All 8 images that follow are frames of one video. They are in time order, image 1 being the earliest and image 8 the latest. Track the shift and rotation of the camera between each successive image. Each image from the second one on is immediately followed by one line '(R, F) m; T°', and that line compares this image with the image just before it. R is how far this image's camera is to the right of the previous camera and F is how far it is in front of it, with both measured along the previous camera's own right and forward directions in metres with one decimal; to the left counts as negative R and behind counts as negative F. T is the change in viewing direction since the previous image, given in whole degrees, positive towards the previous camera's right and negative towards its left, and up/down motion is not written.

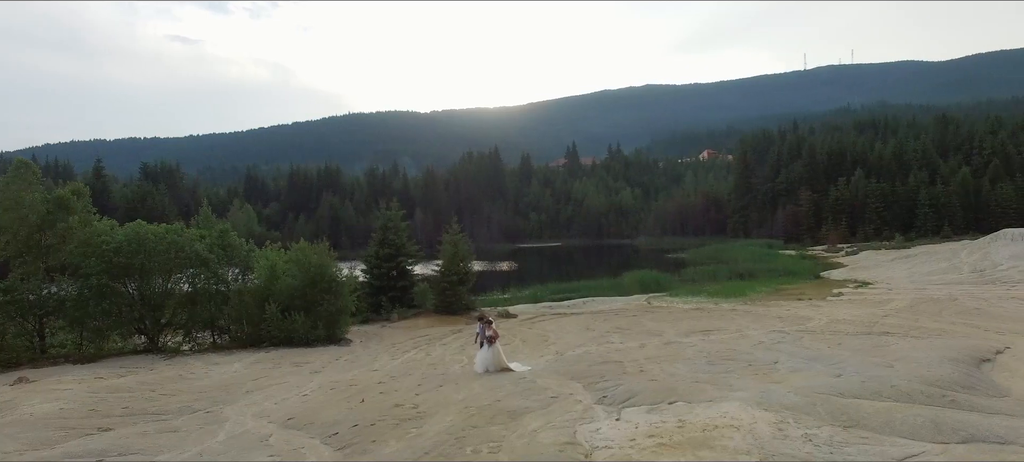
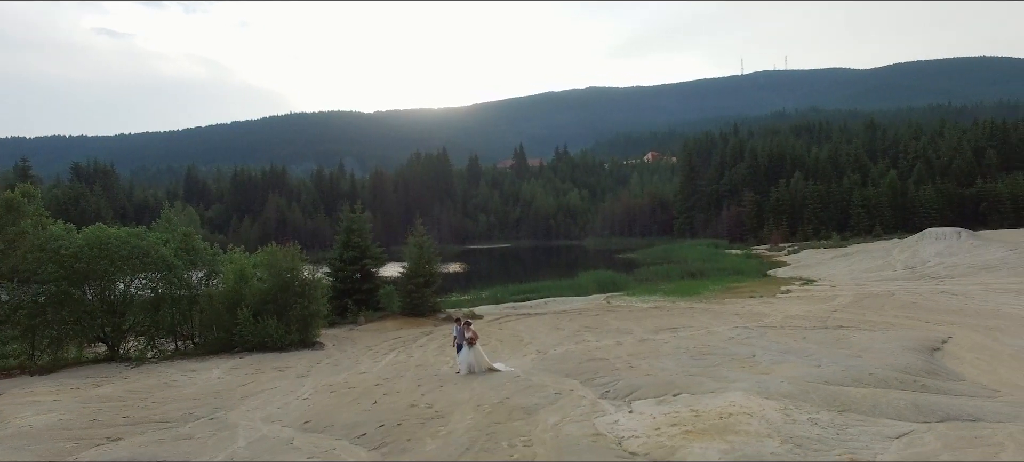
(-0.9, -0.3) m; +5°
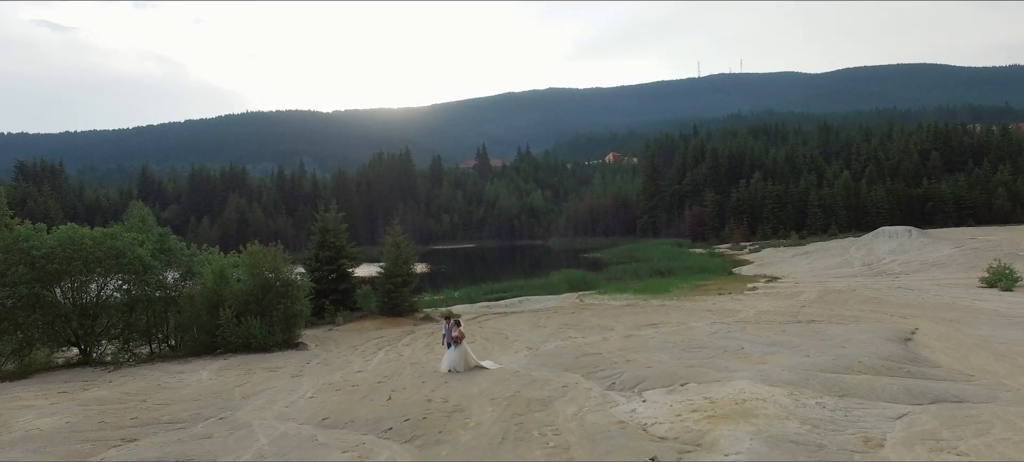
(-0.8, -0.2) m; +4°
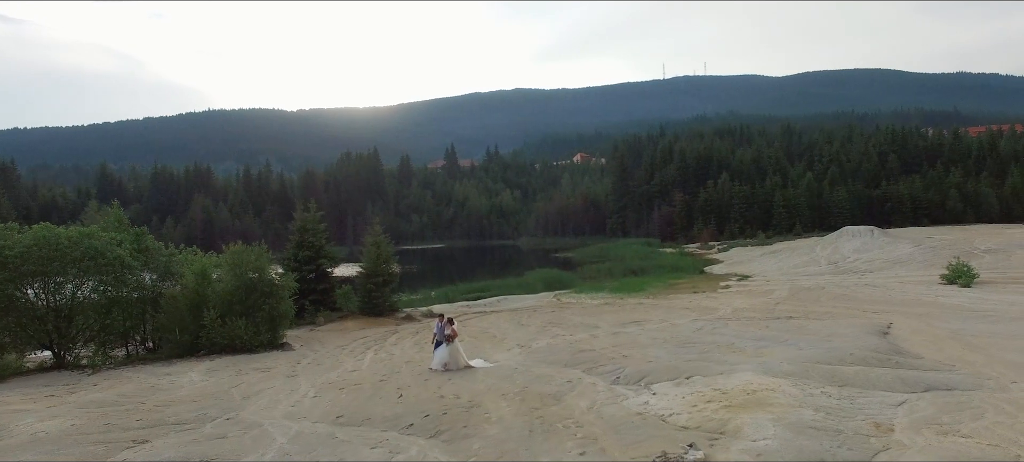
(-0.6, -0.1) m; +3°
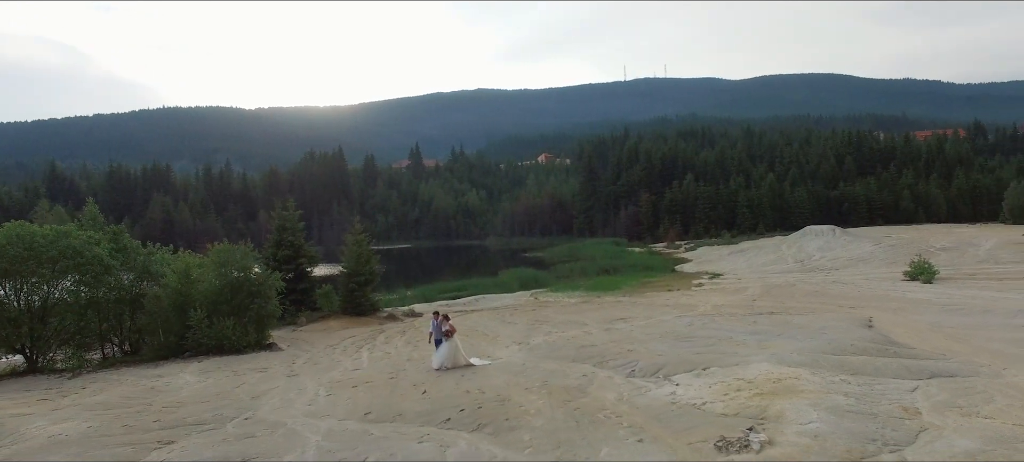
(-0.9, -0.1) m; +3°
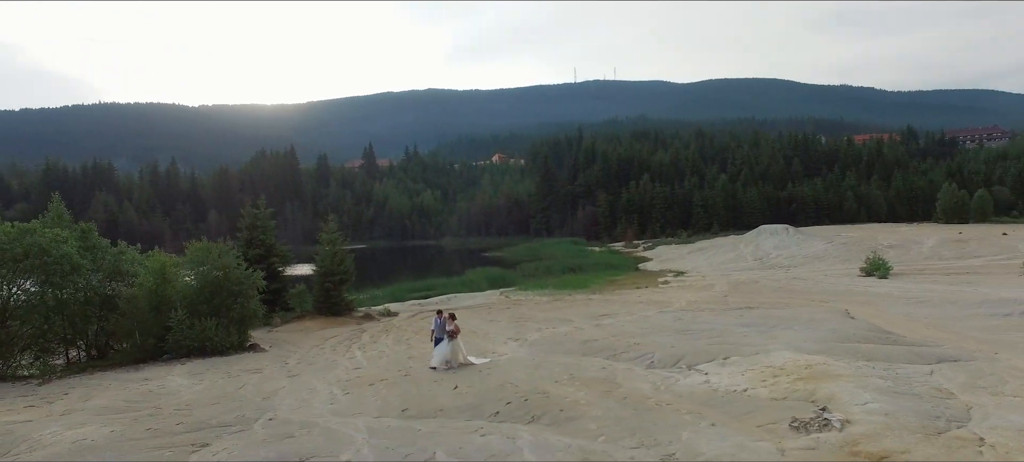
(-1.2, 0.0) m; +5°
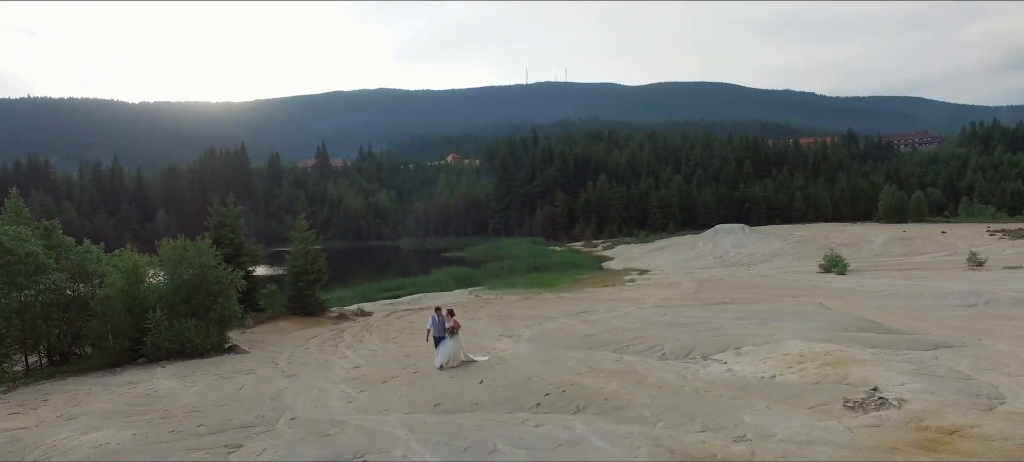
(-1.1, 0.0) m; +4°
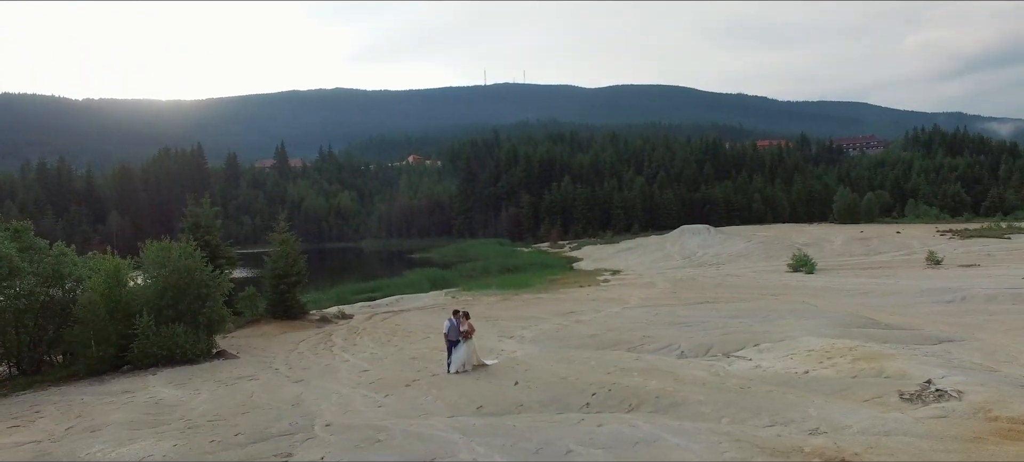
(-1.1, 0.0) m; +4°
